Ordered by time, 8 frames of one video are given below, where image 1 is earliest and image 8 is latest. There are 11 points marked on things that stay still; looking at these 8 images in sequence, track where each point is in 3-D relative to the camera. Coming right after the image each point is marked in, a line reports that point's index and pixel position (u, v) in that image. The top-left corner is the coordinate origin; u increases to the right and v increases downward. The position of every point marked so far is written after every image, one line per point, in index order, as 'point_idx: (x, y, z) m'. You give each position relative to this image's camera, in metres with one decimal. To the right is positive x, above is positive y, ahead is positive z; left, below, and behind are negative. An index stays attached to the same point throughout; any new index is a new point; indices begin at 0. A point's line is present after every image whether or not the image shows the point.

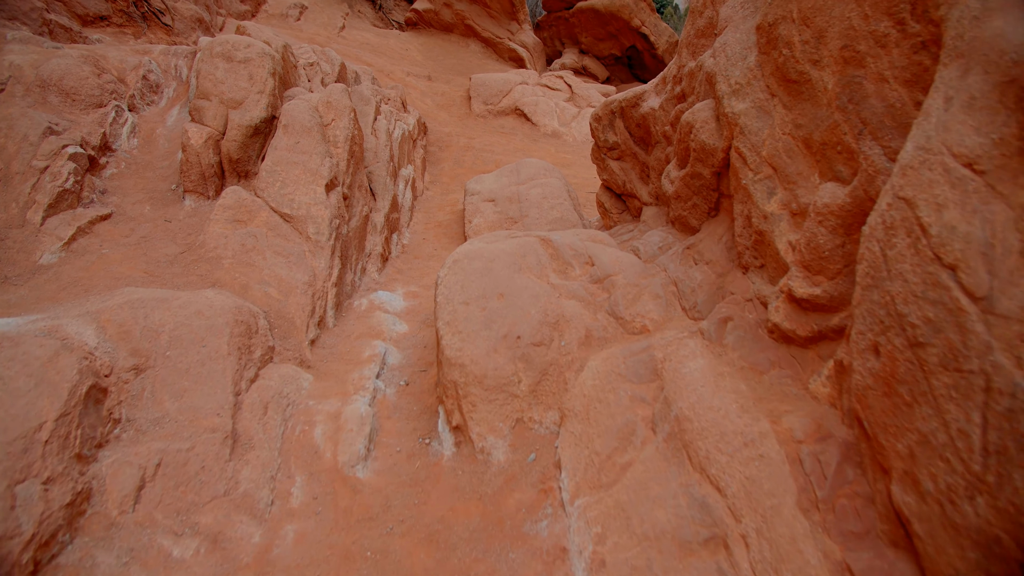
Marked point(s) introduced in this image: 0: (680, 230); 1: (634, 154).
0: (+0.5, +0.2, +2.7) m
1: (+0.5, +0.6, +3.5) m
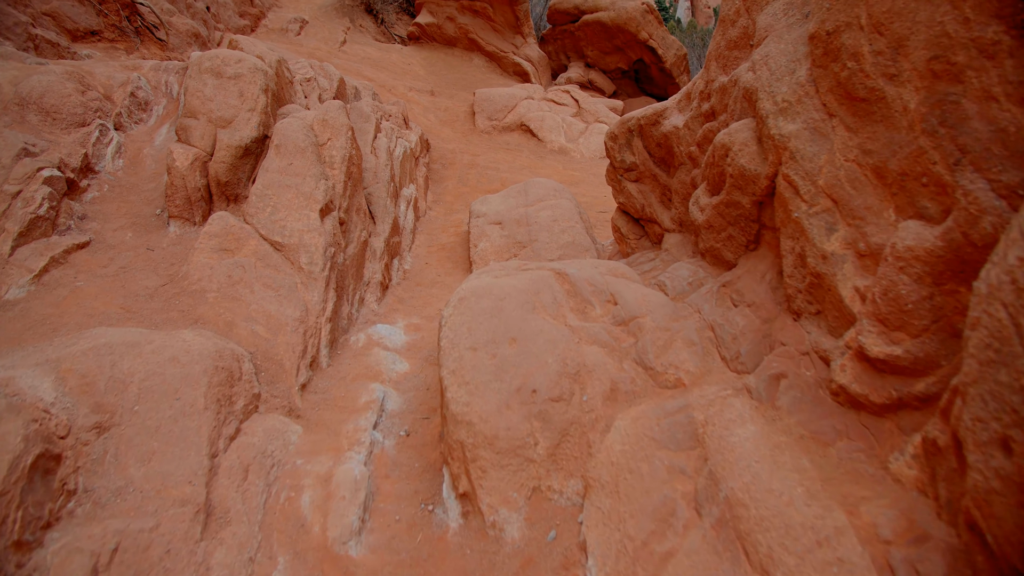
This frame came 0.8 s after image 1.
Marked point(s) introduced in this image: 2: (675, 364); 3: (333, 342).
0: (+0.6, +0.1, +2.4) m
1: (+0.5, +0.4, +3.2) m
2: (+0.4, -0.2, +1.9) m
3: (-0.6, -0.2, +3.0) m
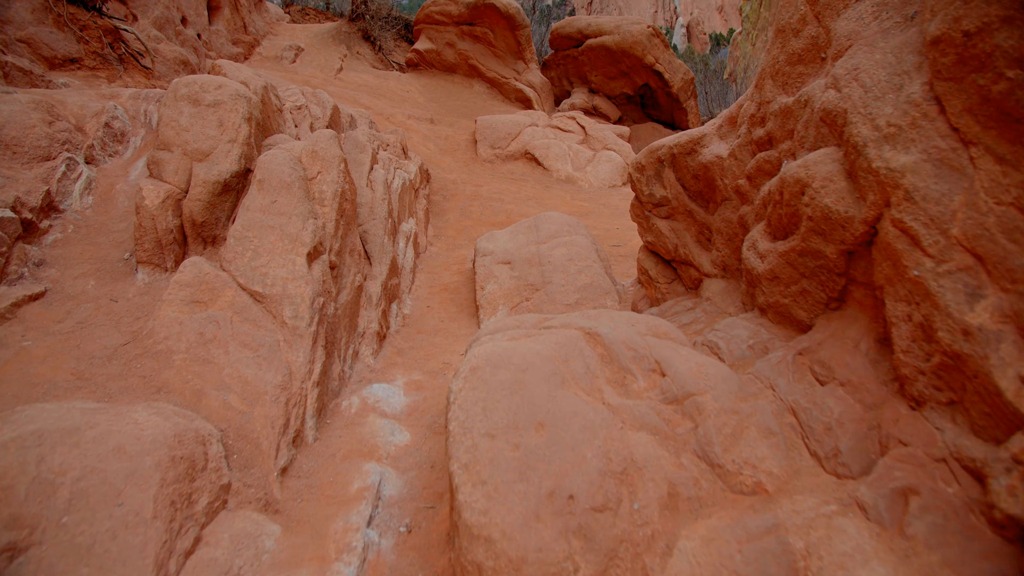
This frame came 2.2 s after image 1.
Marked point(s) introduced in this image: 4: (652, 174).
0: (+0.6, -0.1, +2.0) m
1: (+0.6, +0.3, +2.8) m
2: (+0.4, -0.3, +1.5) m
3: (-0.6, -0.4, +2.5) m
4: (+0.5, +0.4, +2.9) m
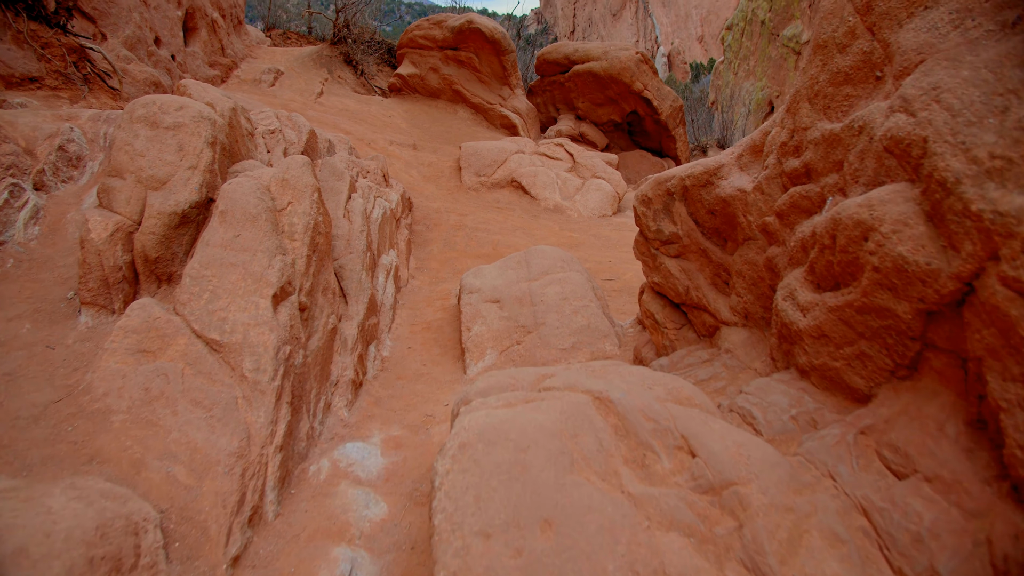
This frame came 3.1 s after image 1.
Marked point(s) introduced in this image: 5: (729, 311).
0: (+0.6, -0.2, +1.7) m
1: (+0.6, +0.1, +2.5) m
2: (+0.4, -0.4, +1.2) m
3: (-0.6, -0.5, +2.2) m
4: (+0.5, +0.3, +2.6) m
5: (+0.6, -0.1, +2.3) m
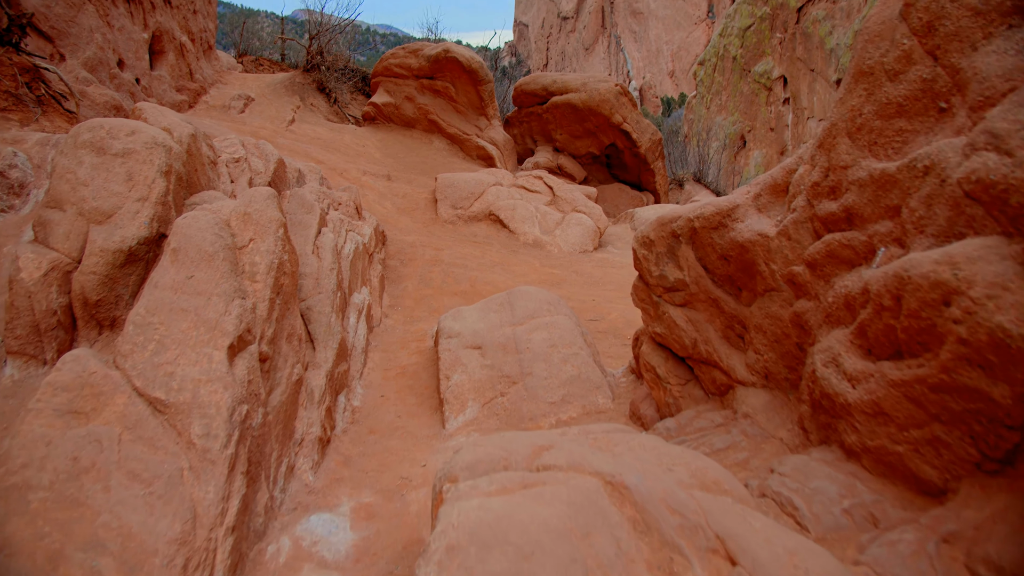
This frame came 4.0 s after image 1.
0: (+0.6, -0.3, +1.4) m
1: (+0.5, 0.0, +2.2) m
2: (+0.4, -0.5, +0.9) m
3: (-0.6, -0.6, +1.9) m
4: (+0.4, +0.1, +2.4) m
5: (+0.6, -0.2, +2.1) m
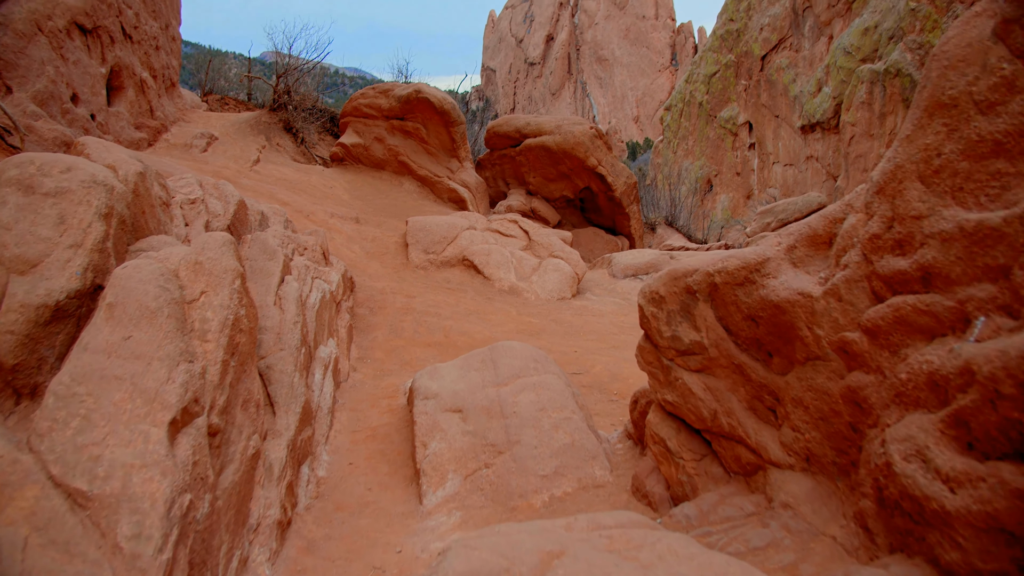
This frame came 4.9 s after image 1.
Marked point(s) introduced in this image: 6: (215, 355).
0: (+0.6, -0.4, +1.1) m
1: (+0.5, -0.2, +2.0) m
2: (+0.5, -0.6, +0.6) m
3: (-0.6, -0.8, +1.5) m
4: (+0.4, -0.1, +2.1) m
5: (+0.6, -0.3, +1.8) m
6: (-0.8, -0.2, +2.2) m
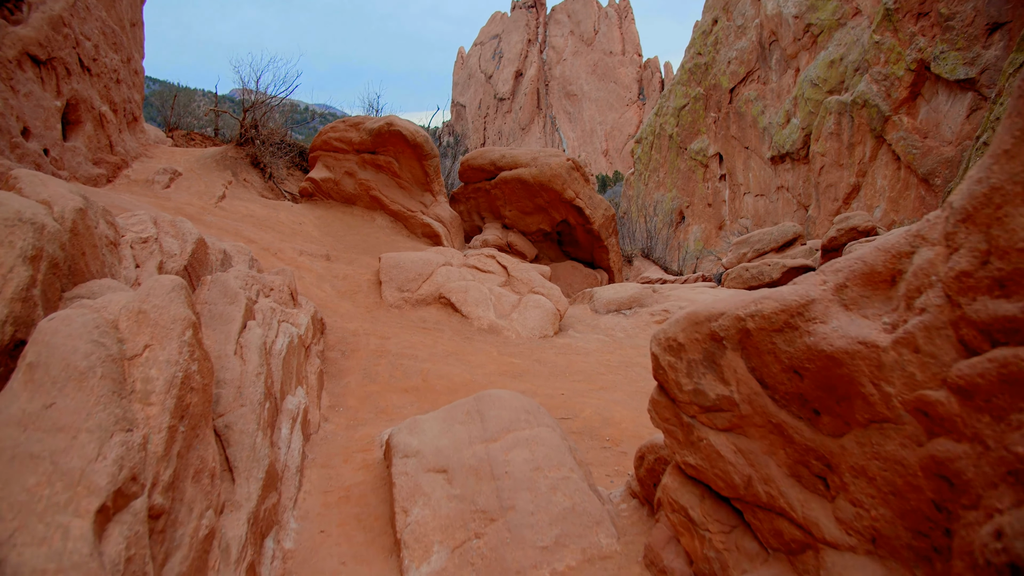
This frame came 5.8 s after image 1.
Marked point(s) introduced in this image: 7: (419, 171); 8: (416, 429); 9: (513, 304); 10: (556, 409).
0: (+0.7, -0.5, +0.8) m
1: (+0.5, -0.3, +1.7) m
2: (+0.5, -0.6, +0.3) m
3: (-0.6, -0.8, +1.2) m
4: (+0.4, -0.2, +1.8) m
5: (+0.6, -0.4, +1.5) m
6: (-0.8, -0.3, +1.9) m
7: (-1.0, +1.3, +9.0) m
8: (-0.3, -0.5, +2.9) m
9: (0.0, -0.1, +6.4) m
10: (+0.2, -0.6, +4.4) m
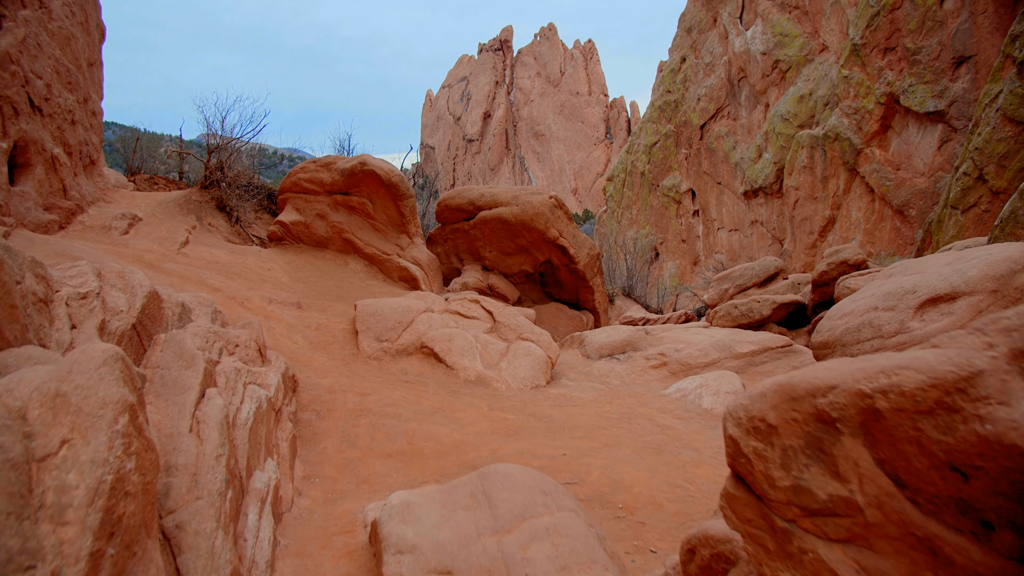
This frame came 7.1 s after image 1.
0: (+0.8, -0.5, +0.4) m
1: (+0.6, -0.4, +1.2) m
2: (+0.7, -0.7, -0.2) m
3: (-0.5, -0.9, +0.7) m
4: (+0.5, -0.3, +1.4) m
5: (+0.7, -0.5, +1.0) m
6: (-0.7, -0.4, +1.4) m
7: (-1.2, +0.8, +8.5) m
8: (-0.3, -0.7, +2.4) m
9: (-0.1, -0.4, +5.9) m
10: (+0.2, -0.9, +3.9) m
